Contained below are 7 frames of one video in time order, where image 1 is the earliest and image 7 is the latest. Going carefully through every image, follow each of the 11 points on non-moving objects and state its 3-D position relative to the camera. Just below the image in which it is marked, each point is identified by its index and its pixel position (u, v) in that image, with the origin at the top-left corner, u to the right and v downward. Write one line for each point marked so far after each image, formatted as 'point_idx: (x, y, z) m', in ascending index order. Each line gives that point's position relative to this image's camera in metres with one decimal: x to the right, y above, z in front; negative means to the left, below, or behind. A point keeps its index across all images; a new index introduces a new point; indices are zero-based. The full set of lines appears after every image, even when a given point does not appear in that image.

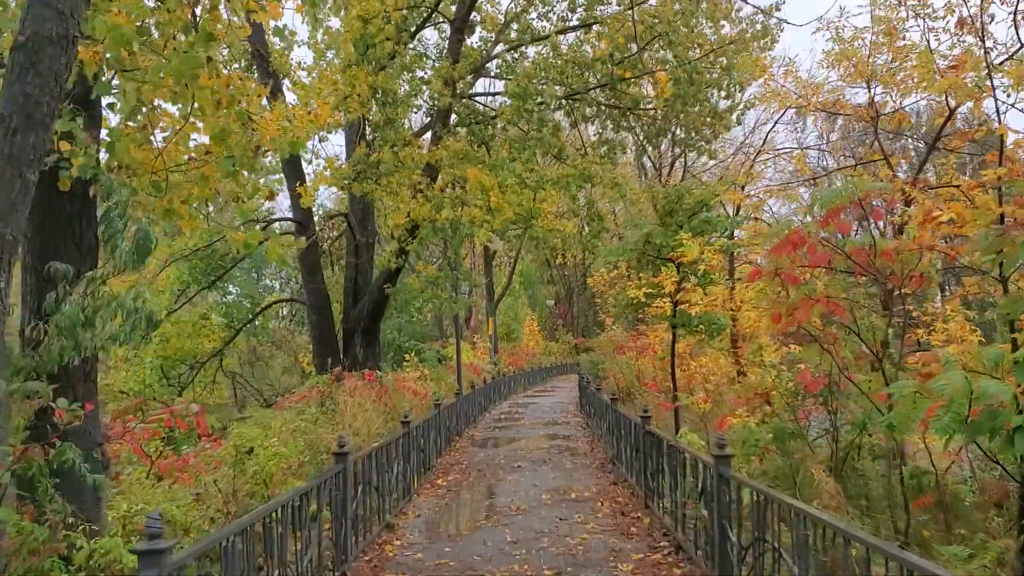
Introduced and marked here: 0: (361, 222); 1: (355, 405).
0: (-2.2, +0.9, +14.6) m
1: (-1.5, -1.1, +9.7) m
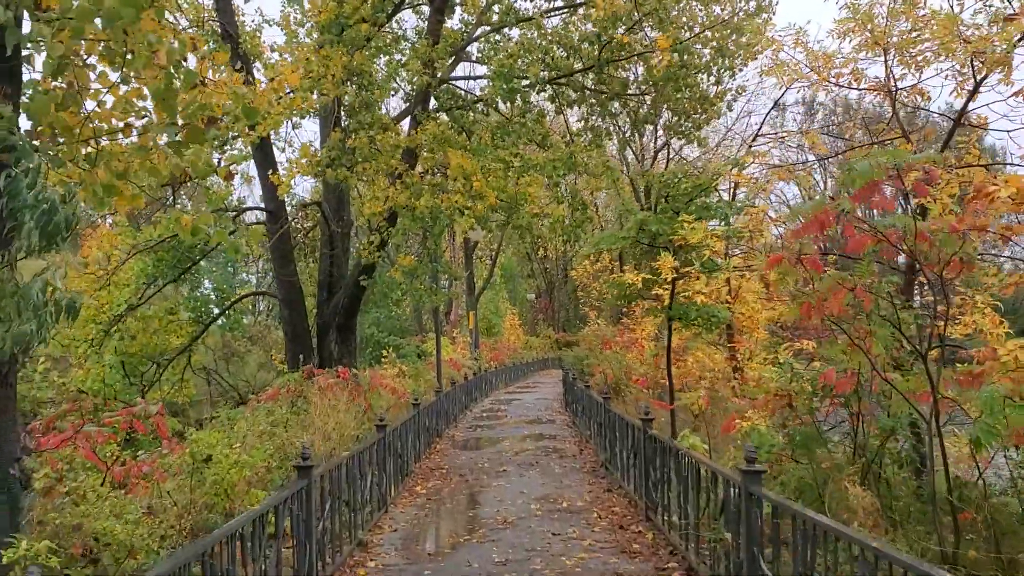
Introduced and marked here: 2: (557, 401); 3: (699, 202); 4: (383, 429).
0: (-2.4, +1.0, +14.0) m
1: (-1.6, -1.0, +9.0) m
2: (+0.9, -2.2, +19.7) m
3: (+1.6, +0.7, +8.5) m
4: (-0.9, -1.0, +7.0) m
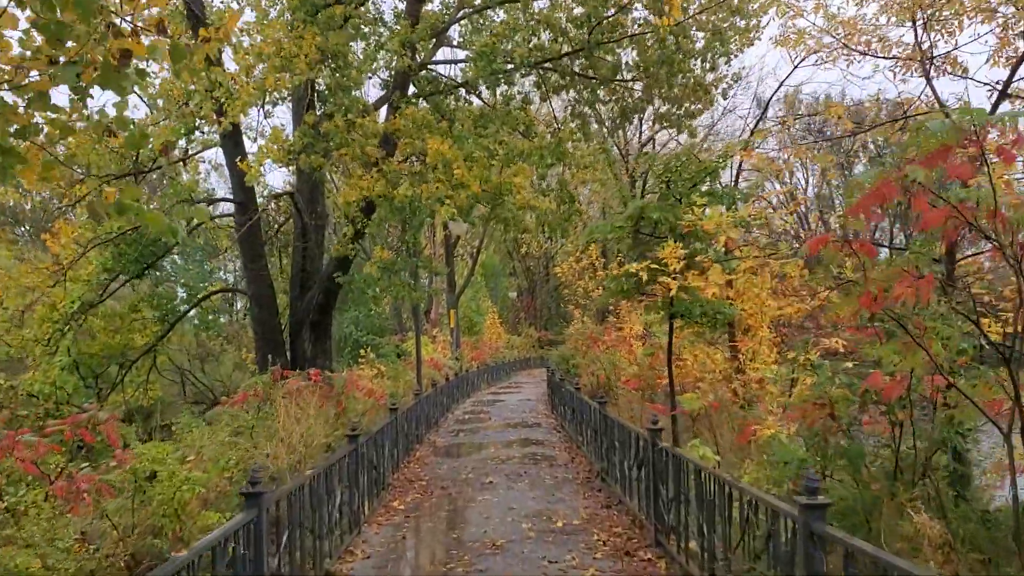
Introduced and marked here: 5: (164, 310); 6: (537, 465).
0: (-2.6, +1.1, +13.2) m
1: (-1.7, -1.0, +8.2) m
2: (+0.6, -2.1, +19.0) m
3: (+1.5, +0.8, +7.7) m
4: (-1.0, -0.9, +6.2) m
5: (-4.8, -0.3, +14.1) m
6: (+0.2, -1.5, +8.8) m
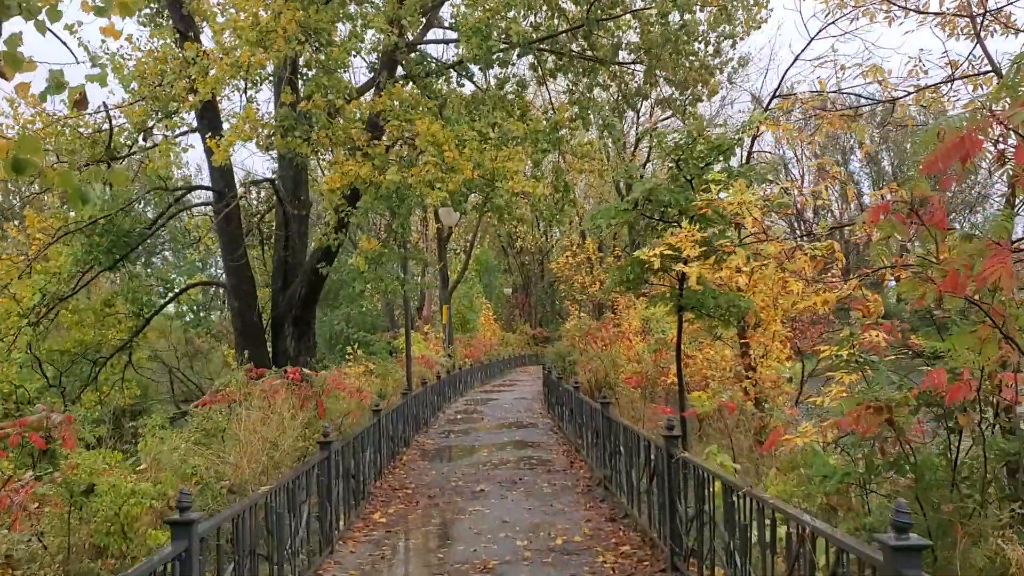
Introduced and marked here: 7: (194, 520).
0: (-2.7, +1.2, +12.4) m
1: (-1.8, -0.9, +7.5) m
2: (+0.4, -2.0, +18.3) m
3: (+1.4, +0.8, +7.1) m
4: (-1.0, -0.9, +5.5) m
5: (-4.9, -0.2, +13.4) m
6: (+0.2, -1.5, +8.1) m
7: (-1.0, -0.7, +3.1) m
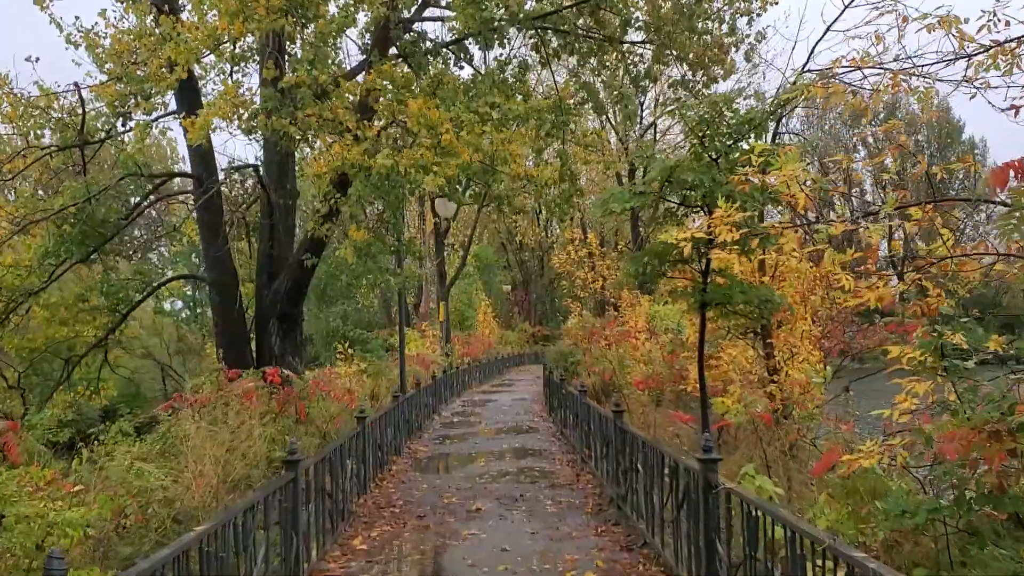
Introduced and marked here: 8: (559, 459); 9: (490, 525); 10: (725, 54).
0: (-2.7, +1.3, +11.6) m
1: (-1.8, -0.9, +6.7) m
2: (+0.4, -2.0, +17.5) m
3: (+1.4, +0.9, +6.2) m
4: (-1.0, -0.8, +4.7) m
5: (-4.9, -0.1, +12.5) m
6: (+0.2, -1.4, +7.3) m
7: (-1.0, -0.7, +2.3) m
8: (+0.4, -1.5, +8.7) m
9: (-0.1, -1.4, +6.0) m
10: (+2.4, +2.7, +11.6) m
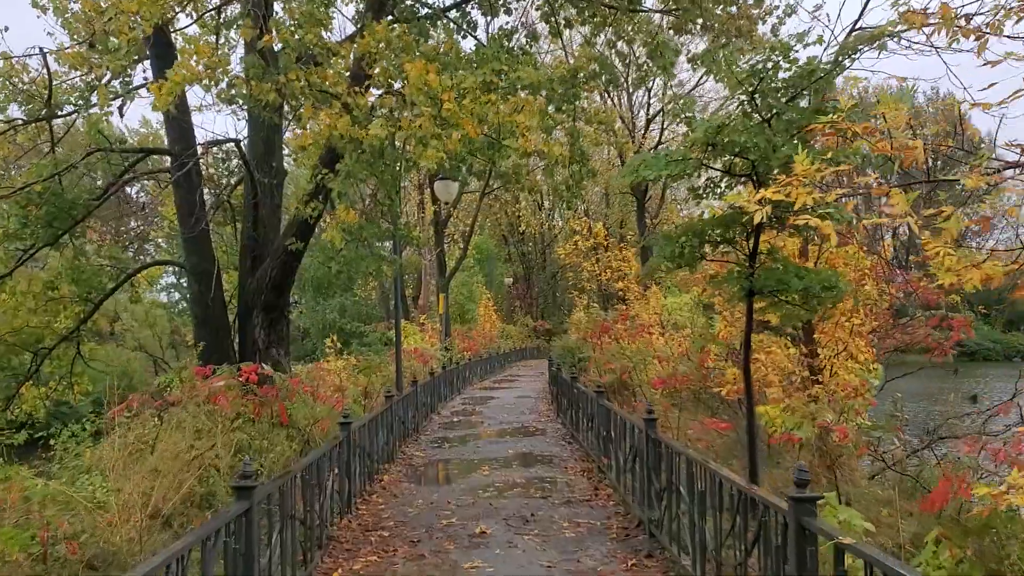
0: (-2.6, +1.4, +10.6) m
1: (-1.7, -0.8, +5.7) m
2: (+0.5, -1.8, +16.5) m
3: (+1.5, +0.9, +5.2) m
4: (-0.9, -0.7, +3.7) m
5: (-4.8, 0.0, +11.6) m
6: (+0.2, -1.3, +6.3) m
7: (-0.9, -0.6, +1.3) m
8: (+0.4, -1.4, +7.7) m
9: (-0.1, -1.3, +5.0) m
10: (+2.5, +2.8, +10.6) m
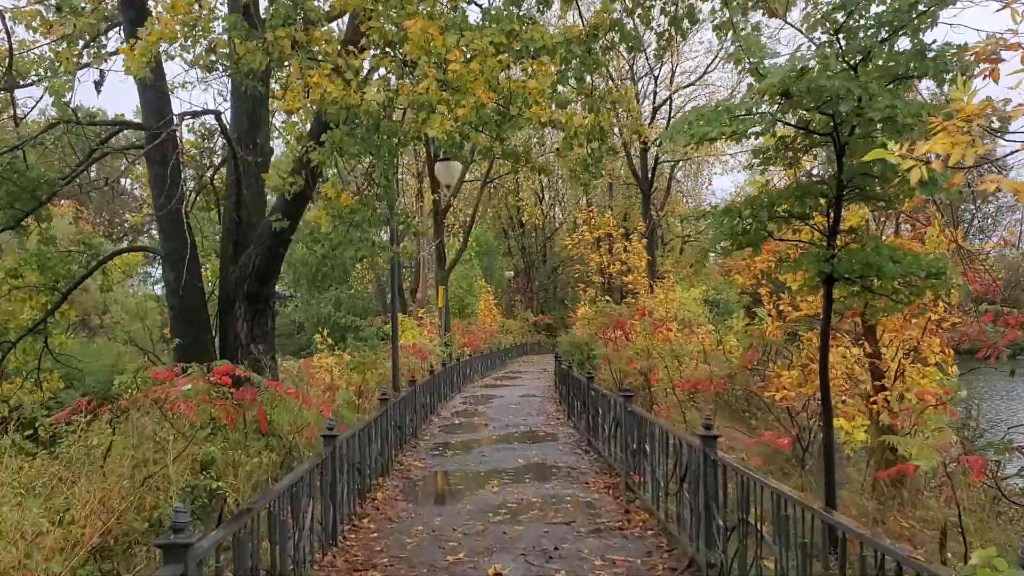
0: (-2.5, +1.5, +9.6) m
1: (-1.6, -0.7, +4.7) m
2: (+0.6, -1.7, +15.5) m
3: (+1.6, +1.0, +4.2) m
4: (-0.8, -0.7, +2.7) m
5: (-4.8, +0.1, +10.5) m
6: (+0.3, -1.2, +5.3) m
7: (-0.8, -0.5, +0.3) m
8: (+0.5, -1.3, +6.7) m
9: (0.0, -1.2, +4.0) m
10: (+2.6, +2.8, +9.6) m
